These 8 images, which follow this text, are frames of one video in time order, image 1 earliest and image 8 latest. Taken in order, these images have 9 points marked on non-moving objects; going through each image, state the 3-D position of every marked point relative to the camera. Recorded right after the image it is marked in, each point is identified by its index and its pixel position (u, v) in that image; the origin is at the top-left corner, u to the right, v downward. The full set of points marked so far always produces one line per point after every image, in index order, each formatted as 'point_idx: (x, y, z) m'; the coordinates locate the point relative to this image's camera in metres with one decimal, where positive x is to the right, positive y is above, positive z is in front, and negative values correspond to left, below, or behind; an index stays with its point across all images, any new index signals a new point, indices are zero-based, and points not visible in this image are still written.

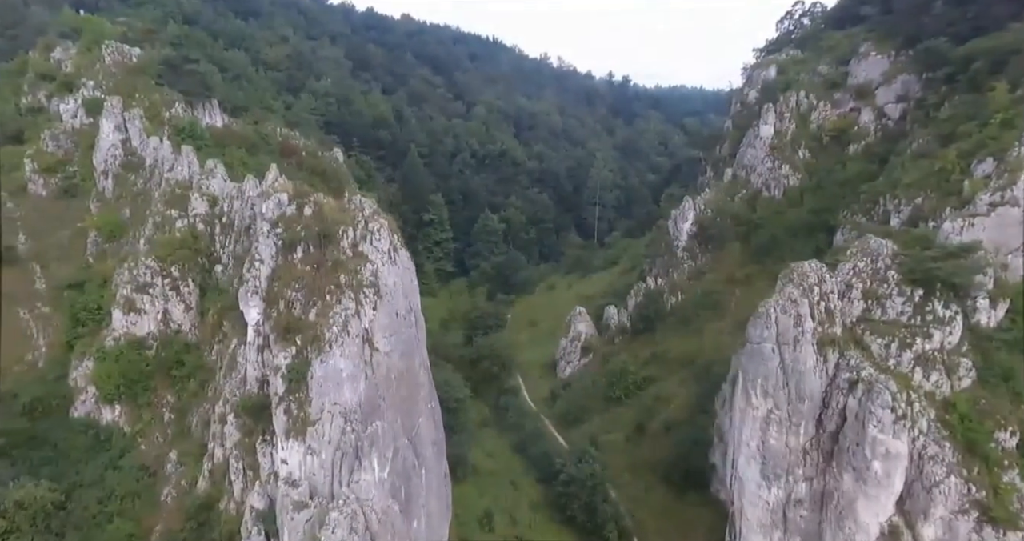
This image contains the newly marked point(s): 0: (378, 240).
0: (-4.0, +0.9, +18.9) m
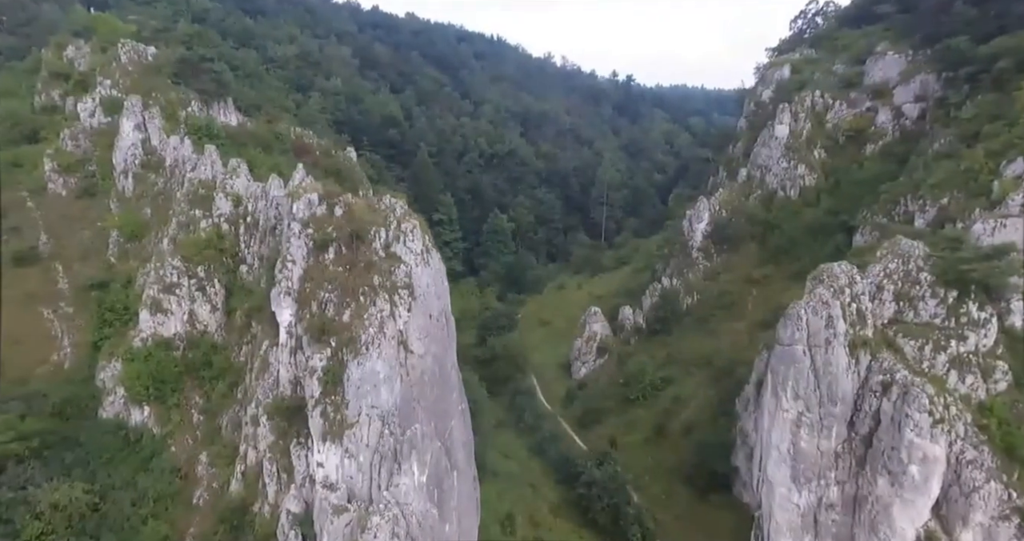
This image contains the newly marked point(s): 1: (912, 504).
0: (-3.0, +0.9, +18.7) m
1: (+12.5, -7.4, +19.0) m
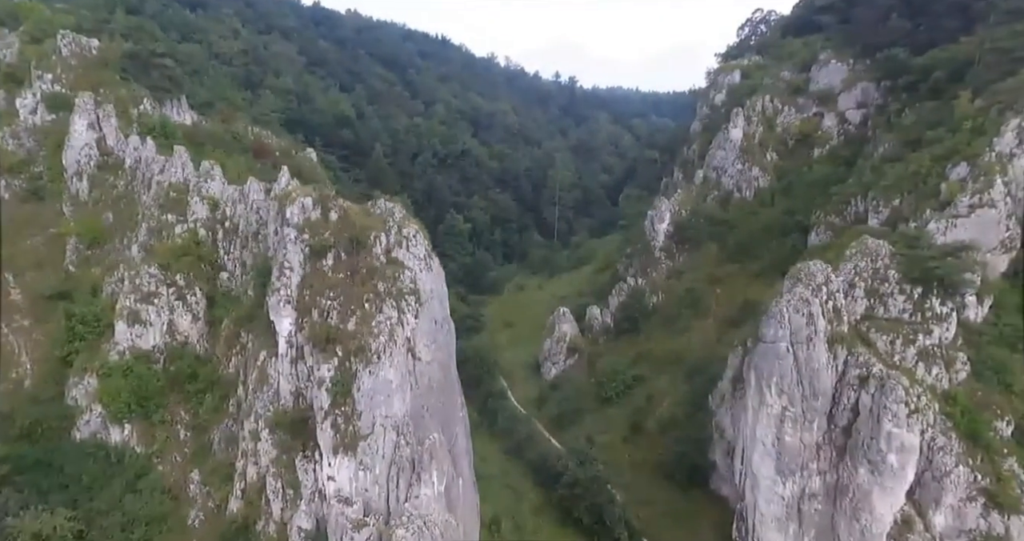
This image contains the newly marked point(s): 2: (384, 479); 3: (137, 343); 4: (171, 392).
0: (-2.9, +0.7, +18.4) m
1: (+12.6, -7.3, +20.1) m
2: (-3.3, -5.4, +15.6) m
3: (-12.1, -2.4, +19.5) m
4: (-10.8, -3.9, +19.2) m
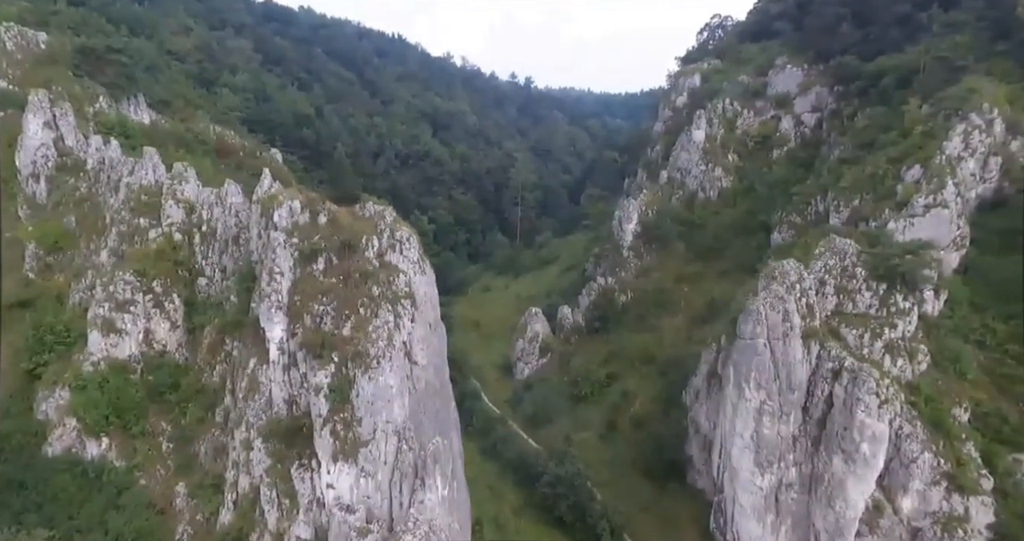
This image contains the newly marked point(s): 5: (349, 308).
0: (-3.2, +0.6, +18.2) m
1: (+12.3, -7.2, +21.1) m
2: (-3.2, -5.5, +15.4) m
3: (-12.4, -2.6, +18.7) m
4: (-11.0, -4.0, +18.5) m
5: (-4.5, -1.1, +16.9) m
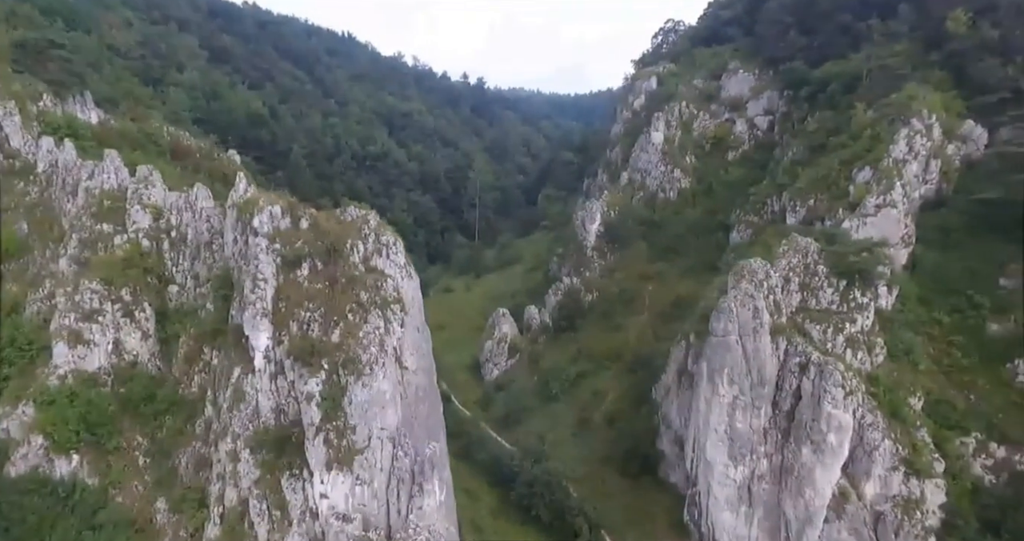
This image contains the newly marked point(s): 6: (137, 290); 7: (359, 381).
0: (-3.6, +0.5, +18.1) m
1: (+11.7, -7.2, +22.1) m
2: (-3.4, -5.6, +15.3) m
3: (-12.8, -2.8, +17.9) m
4: (-11.4, -4.3, +17.7) m
5: (-4.8, -1.2, +16.6) m
6: (-12.0, -0.6, +19.3) m
7: (-4.1, -2.9, +16.0) m
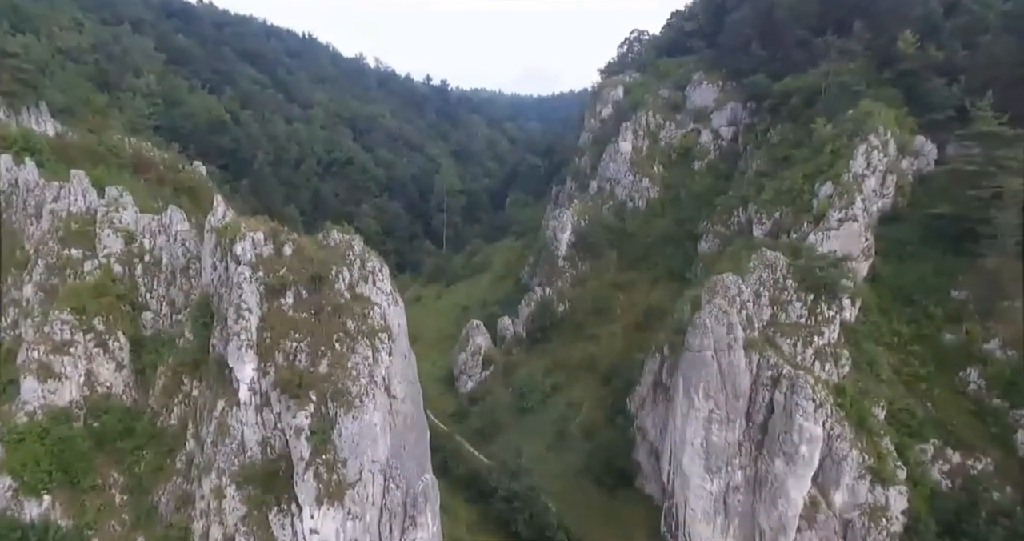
0: (-4.1, -0.3, +18.0) m
1: (+11.0, -7.8, +22.9) m
2: (-3.6, -6.4, +15.2) m
3: (-13.2, -3.7, +17.2) m
4: (-11.8, -5.1, +17.2) m
5: (-5.1, -2.0, +16.5) m
6: (-12.5, -1.5, +18.7) m
7: (-4.4, -3.7, +15.8) m
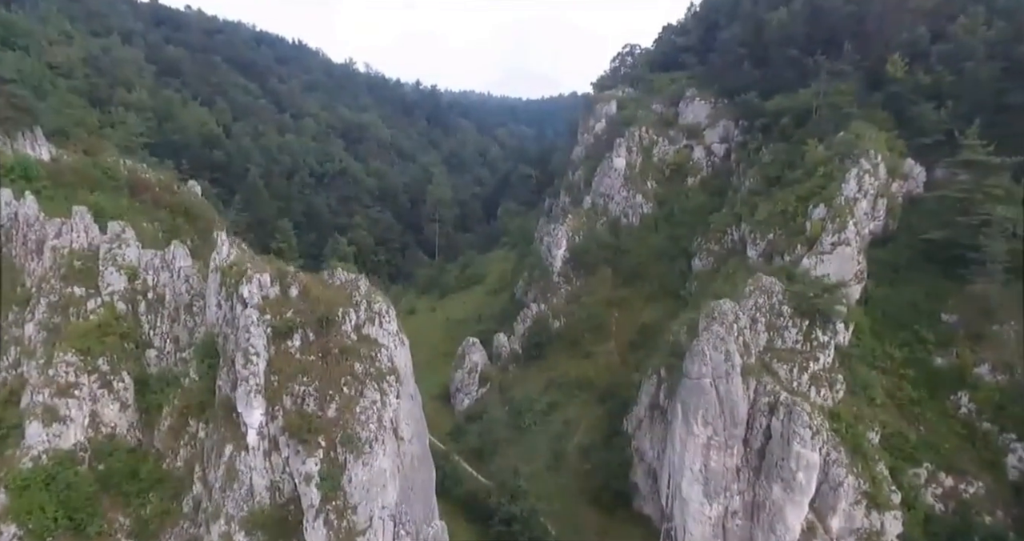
0: (-3.9, -1.5, +18.1) m
1: (+11.1, -8.9, +23.3) m
2: (-3.4, -7.5, +15.3) m
3: (-13.0, -4.9, +17.2) m
4: (-11.6, -6.3, +17.2) m
5: (-5.0, -3.2, +16.6) m
6: (-12.3, -2.7, +18.7) m
7: (-4.2, -4.8, +16.0) m
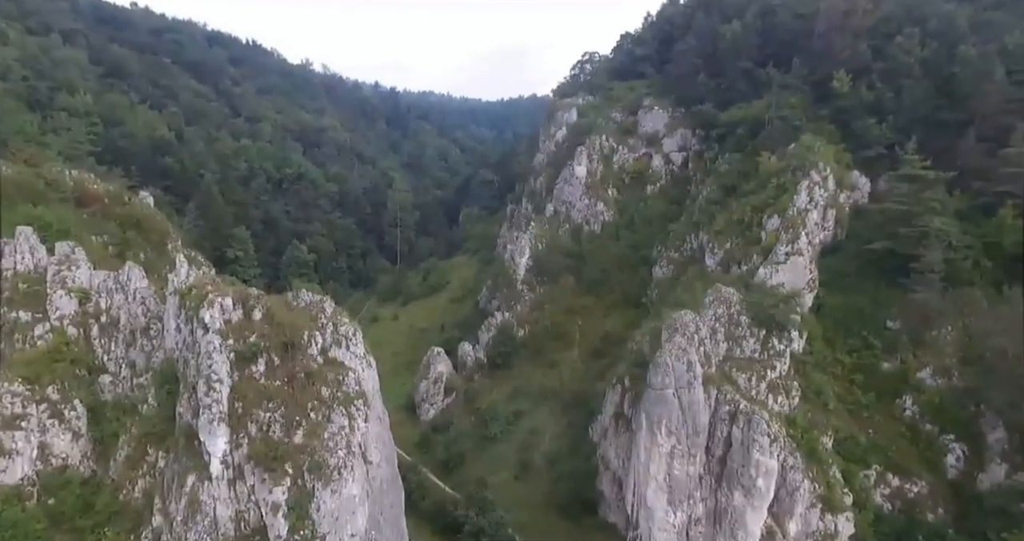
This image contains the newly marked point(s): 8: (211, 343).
0: (-4.9, -2.1, +17.9) m
1: (+9.8, -9.4, +24.0) m
2: (-4.1, -8.1, +15.2) m
3: (-13.9, -5.6, +16.4) m
4: (-12.4, -7.0, +16.4) m
5: (-5.8, -3.8, +16.3) m
6: (-13.3, -3.4, +18.0) m
7: (-5.0, -5.5, +15.7) m
8: (-8.2, -1.9, +16.5) m
